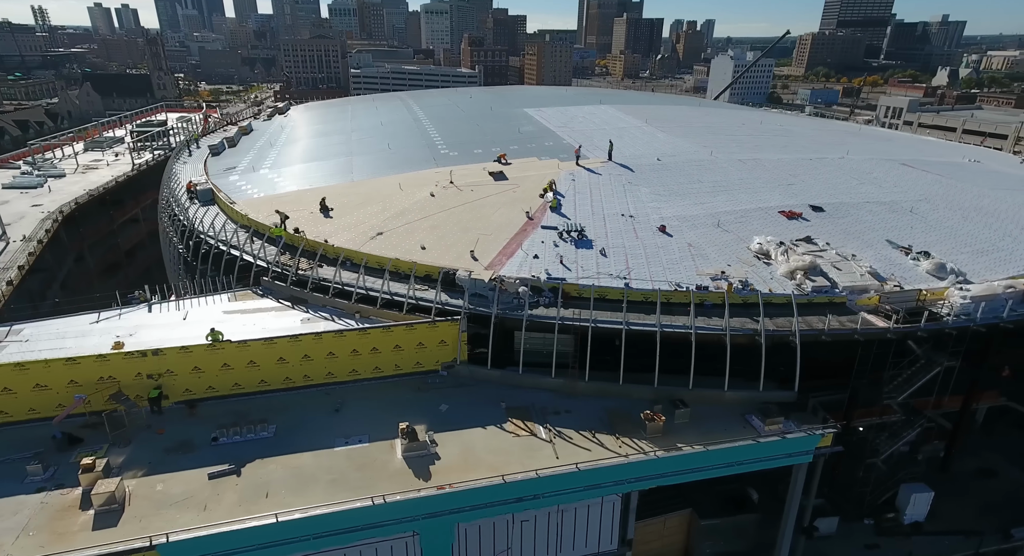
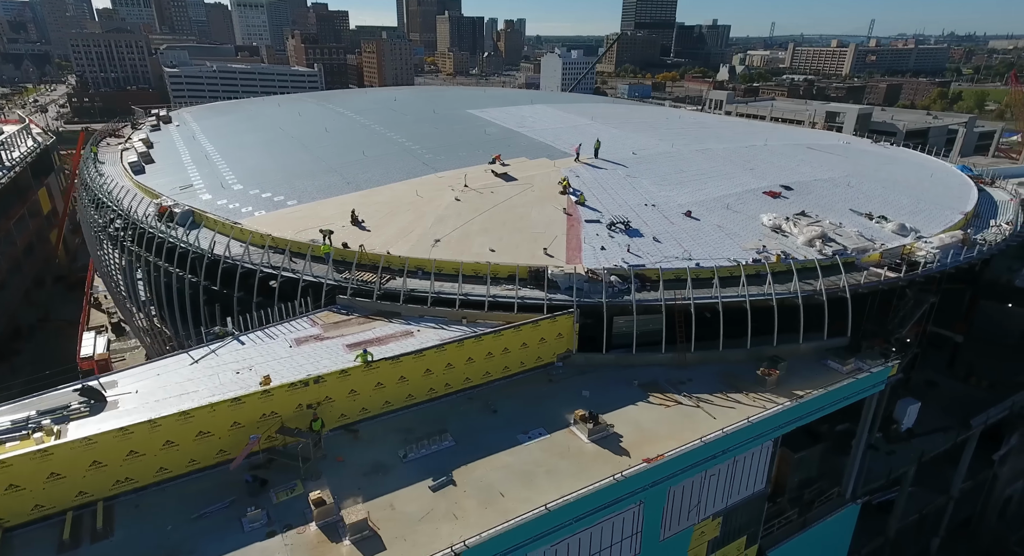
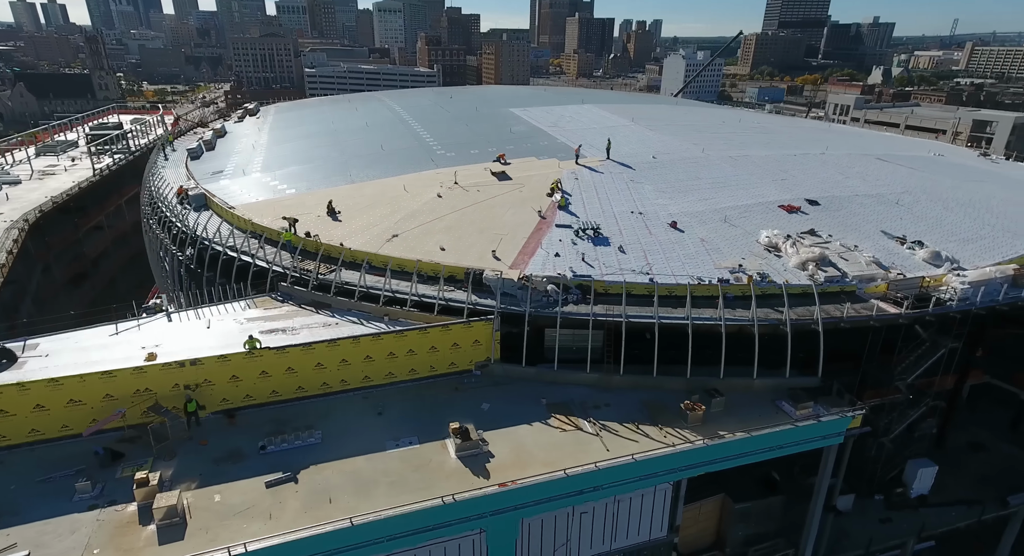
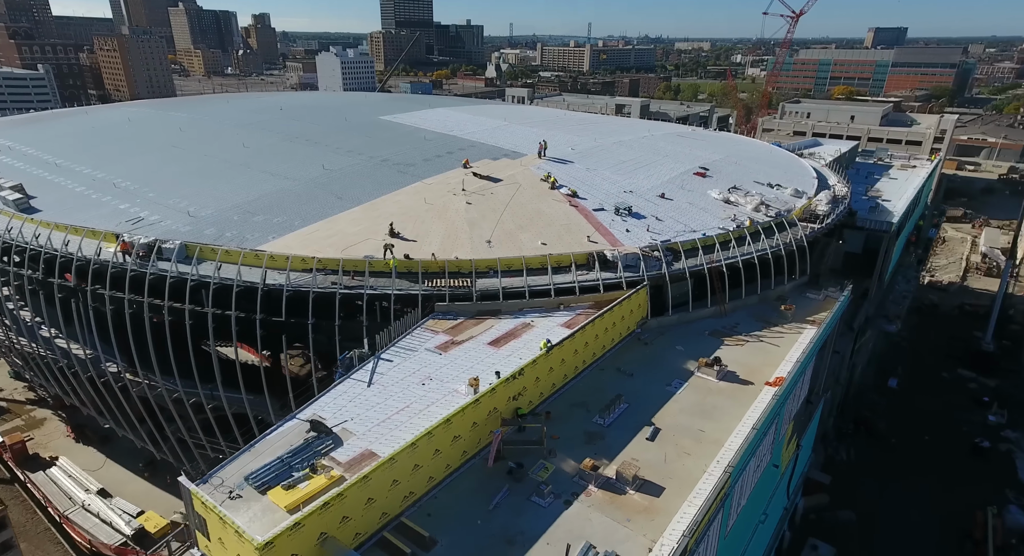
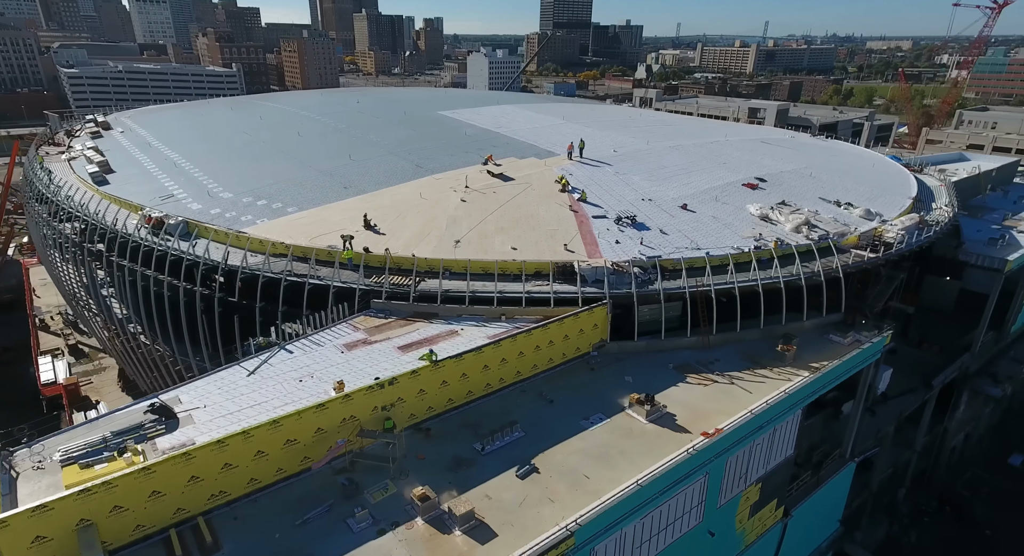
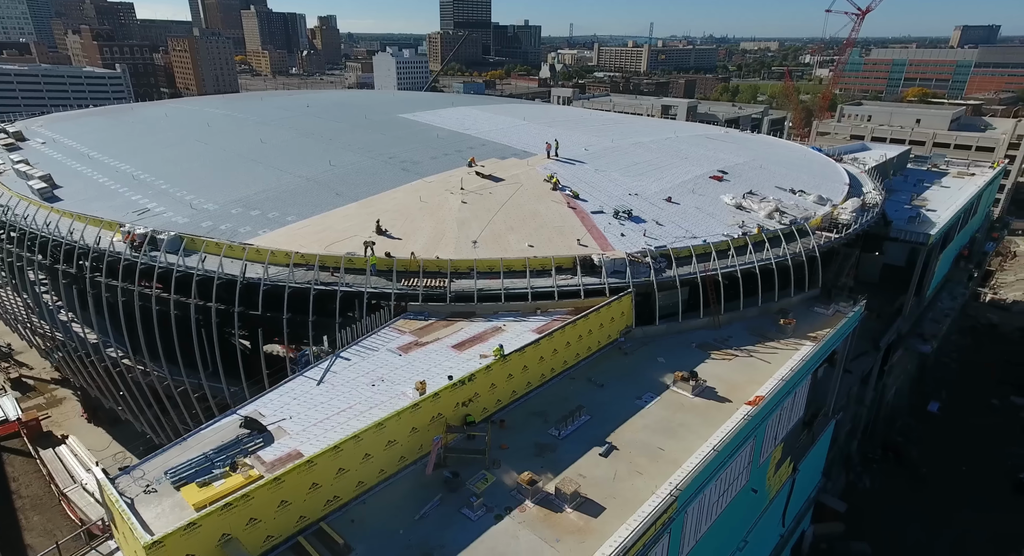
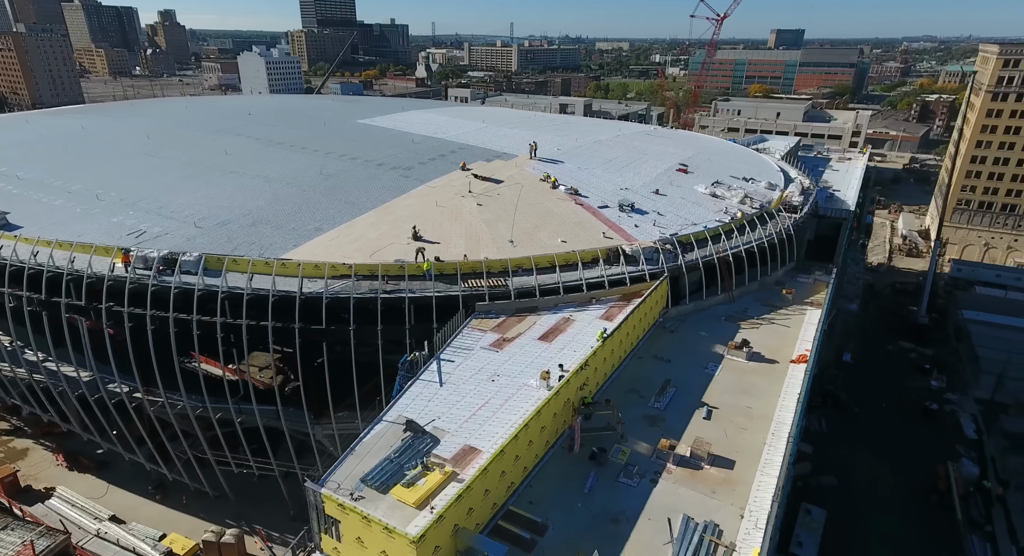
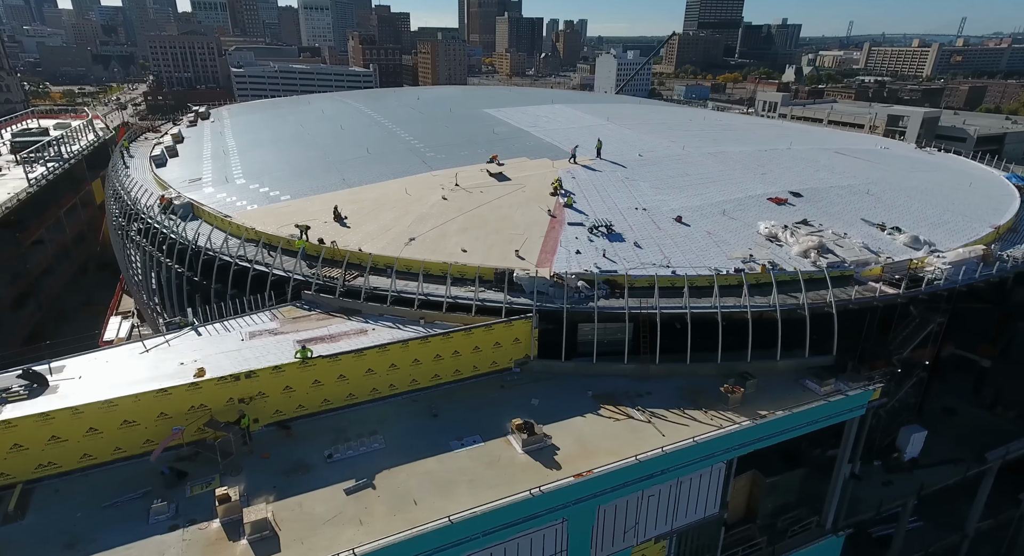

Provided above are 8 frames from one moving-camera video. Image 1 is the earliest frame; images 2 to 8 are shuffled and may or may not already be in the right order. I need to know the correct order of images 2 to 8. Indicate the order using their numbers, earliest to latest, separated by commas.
3, 8, 2, 5, 6, 4, 7
